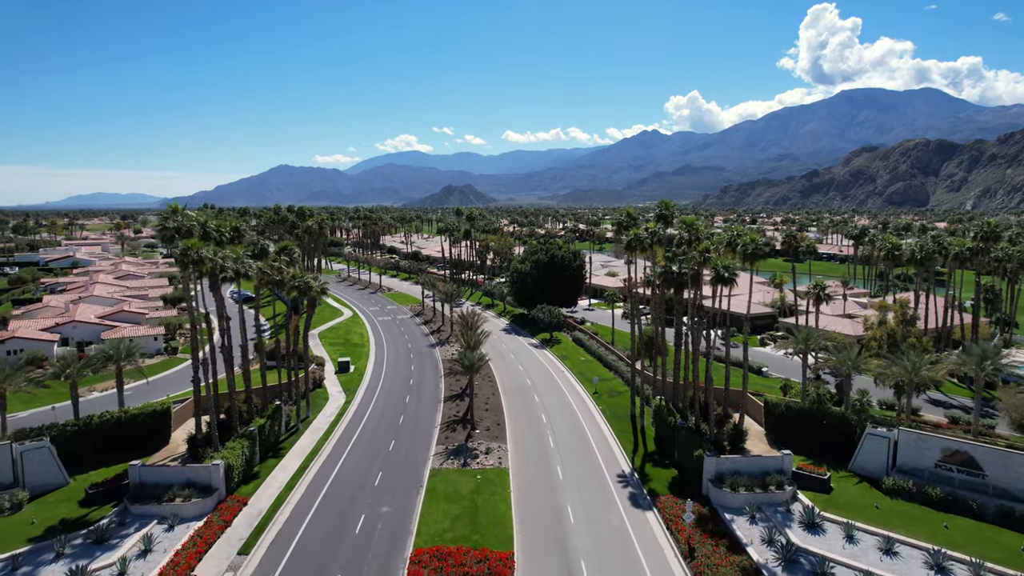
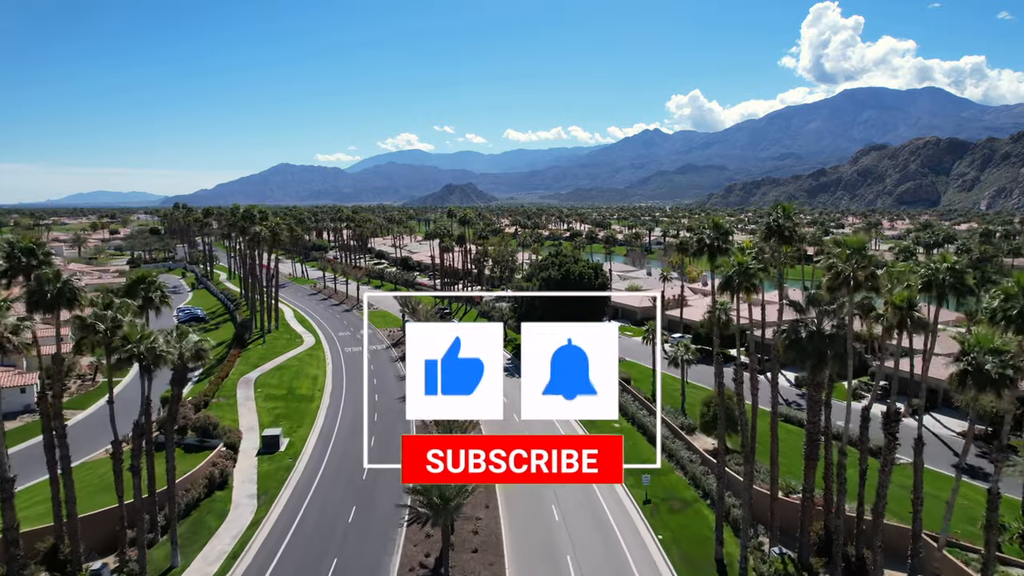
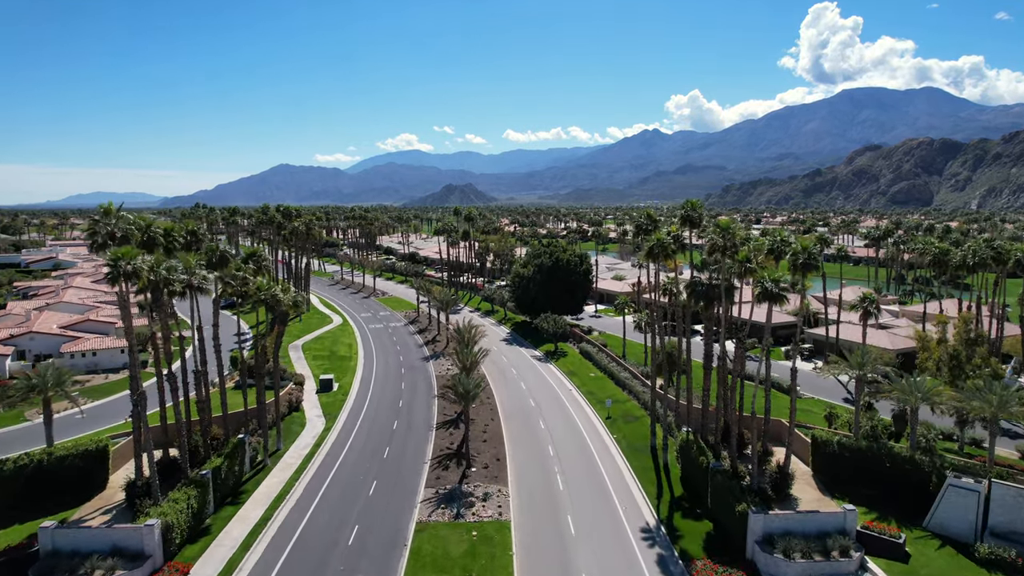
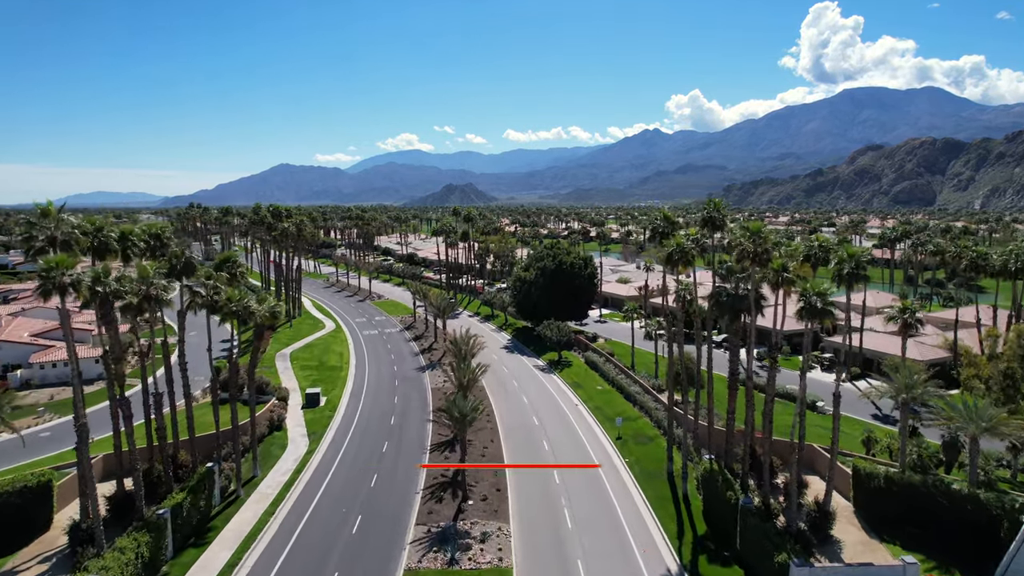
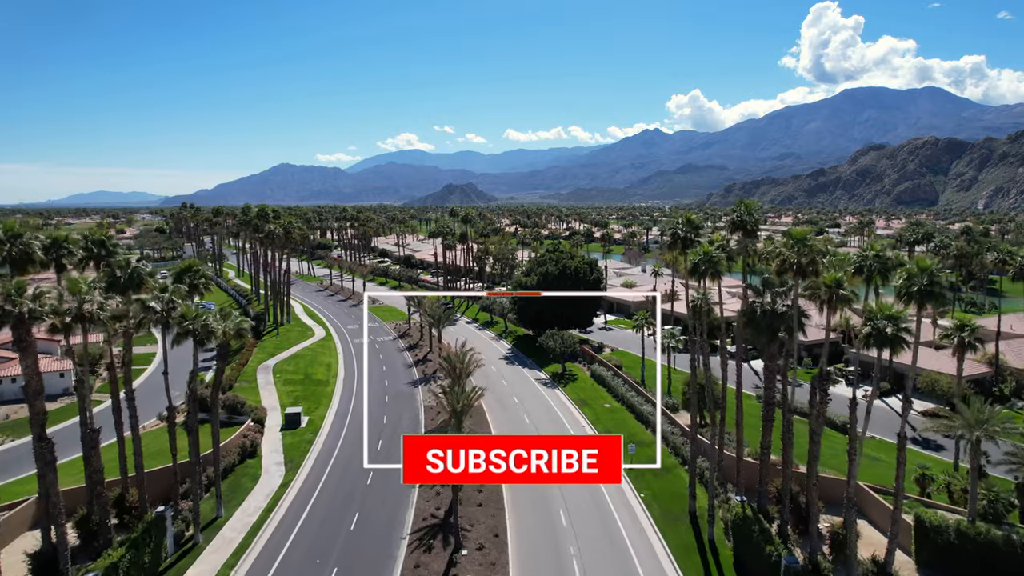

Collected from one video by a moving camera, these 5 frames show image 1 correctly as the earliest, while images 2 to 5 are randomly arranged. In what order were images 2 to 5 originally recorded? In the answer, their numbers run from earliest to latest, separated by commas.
3, 4, 5, 2
